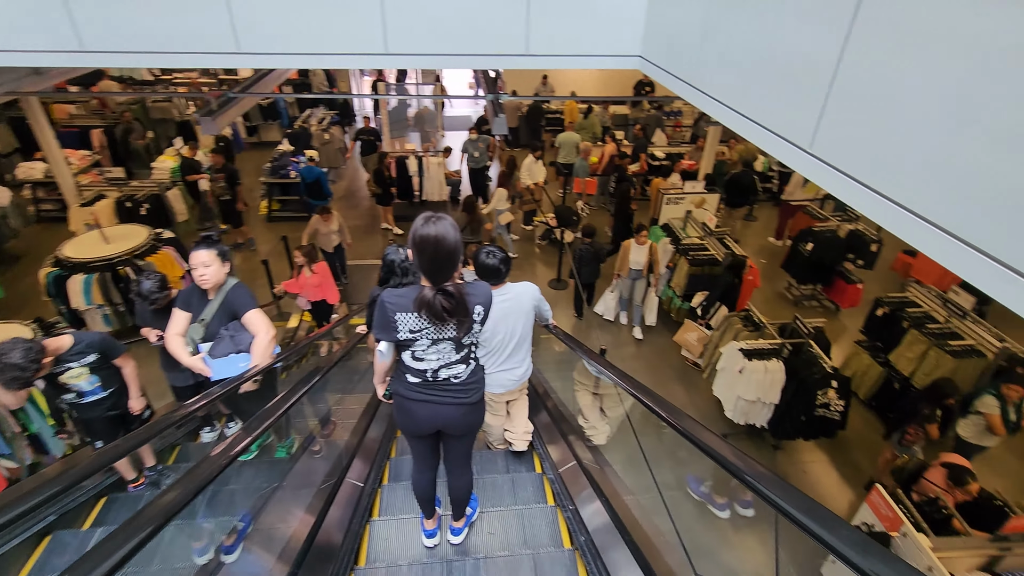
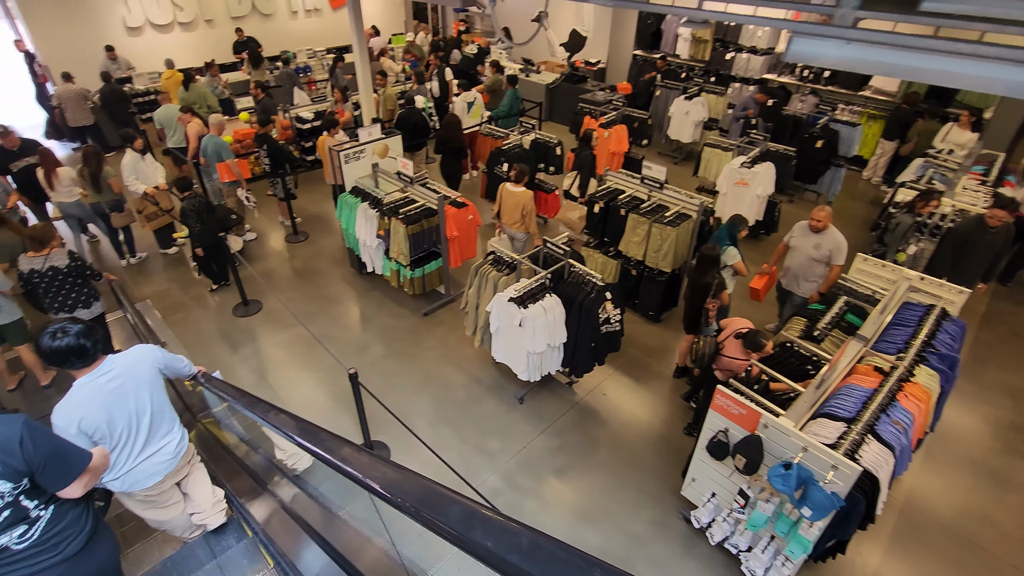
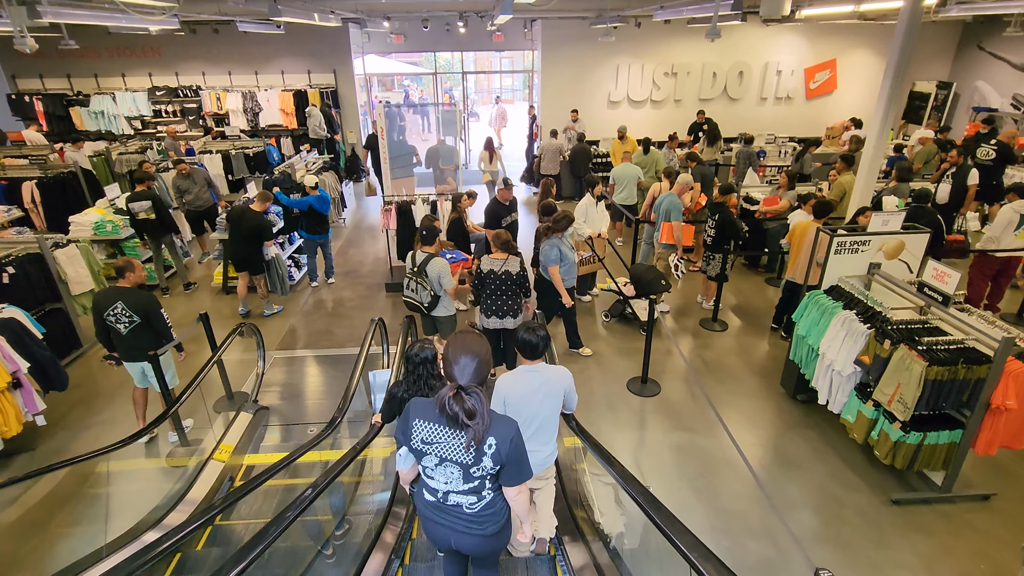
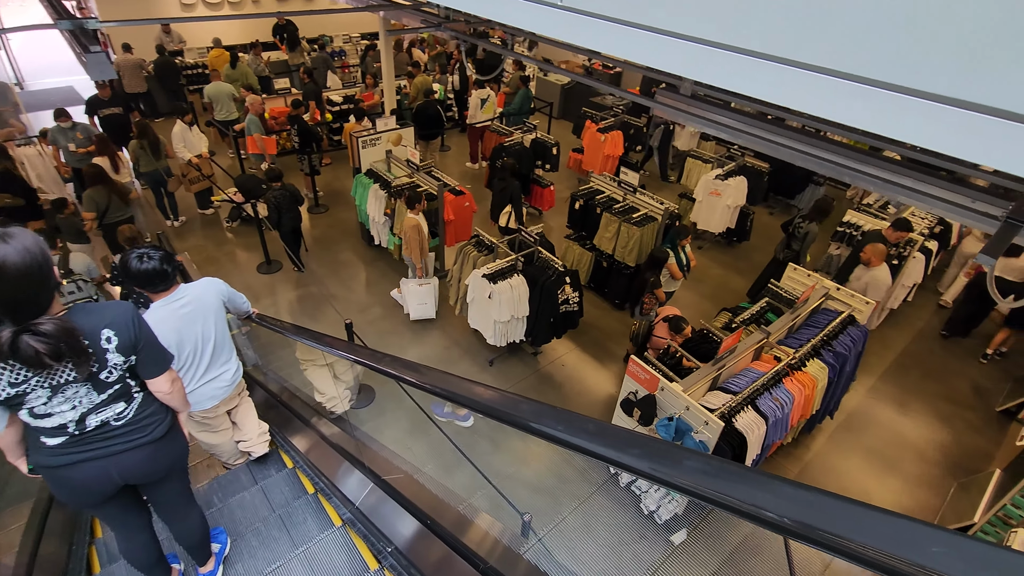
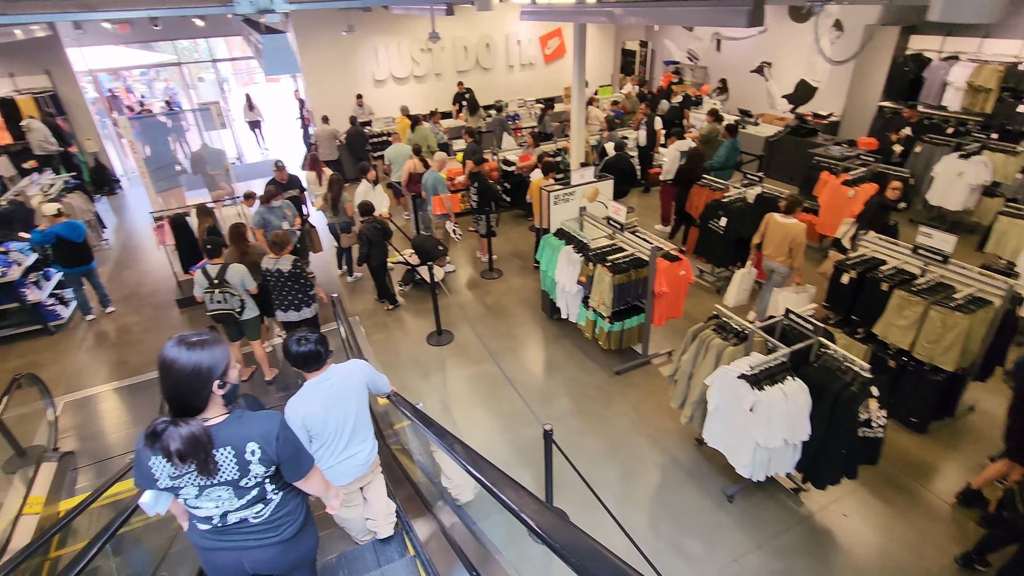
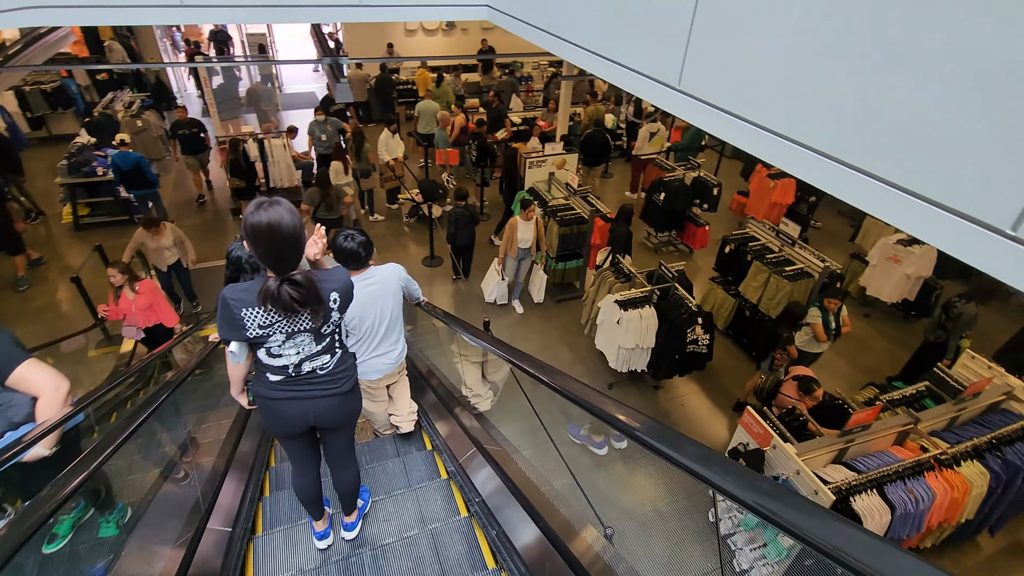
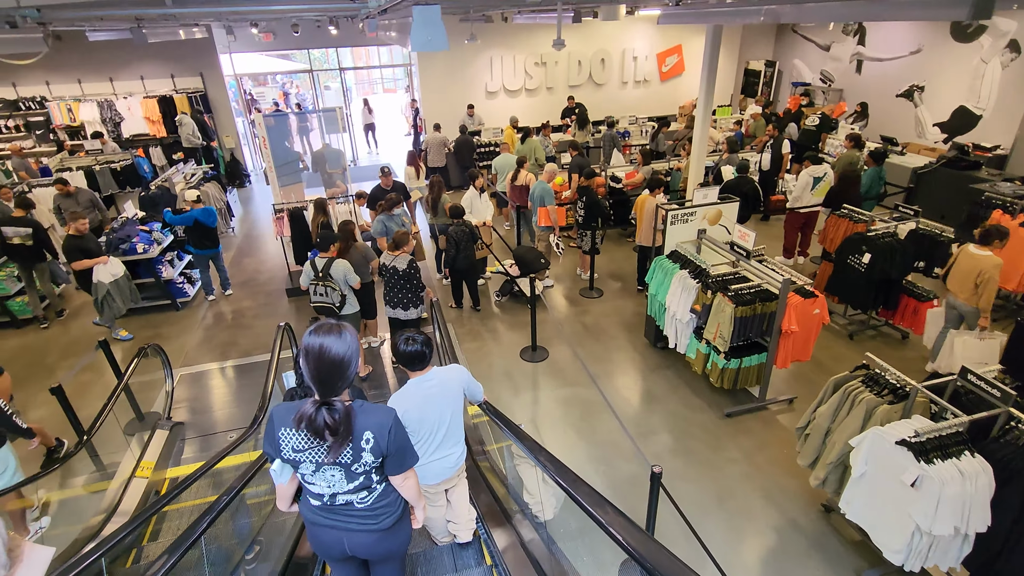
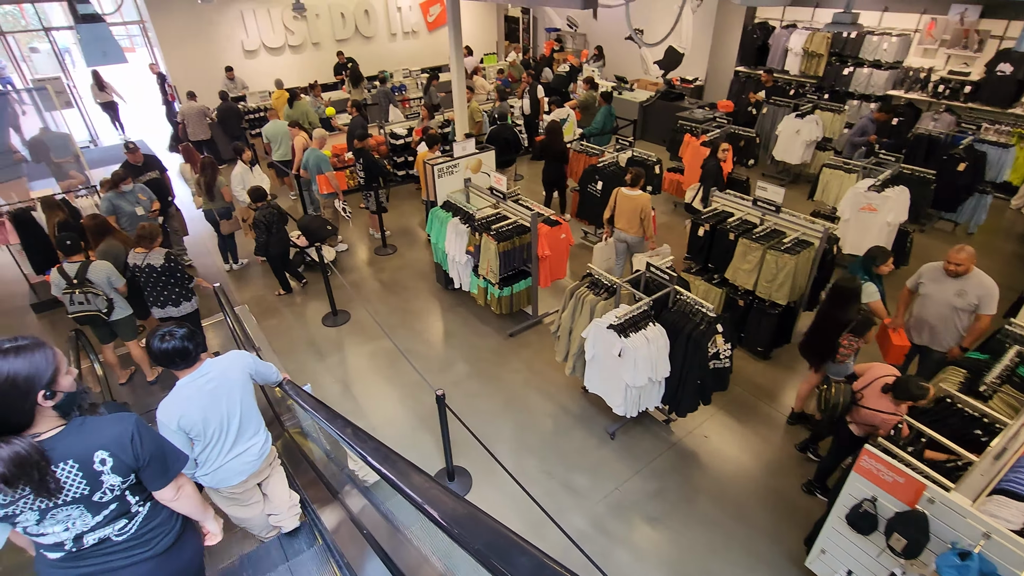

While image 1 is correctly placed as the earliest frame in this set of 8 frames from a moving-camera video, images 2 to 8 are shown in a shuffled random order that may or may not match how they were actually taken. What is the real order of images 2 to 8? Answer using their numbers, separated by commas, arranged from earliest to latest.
6, 4, 2, 8, 5, 7, 3
